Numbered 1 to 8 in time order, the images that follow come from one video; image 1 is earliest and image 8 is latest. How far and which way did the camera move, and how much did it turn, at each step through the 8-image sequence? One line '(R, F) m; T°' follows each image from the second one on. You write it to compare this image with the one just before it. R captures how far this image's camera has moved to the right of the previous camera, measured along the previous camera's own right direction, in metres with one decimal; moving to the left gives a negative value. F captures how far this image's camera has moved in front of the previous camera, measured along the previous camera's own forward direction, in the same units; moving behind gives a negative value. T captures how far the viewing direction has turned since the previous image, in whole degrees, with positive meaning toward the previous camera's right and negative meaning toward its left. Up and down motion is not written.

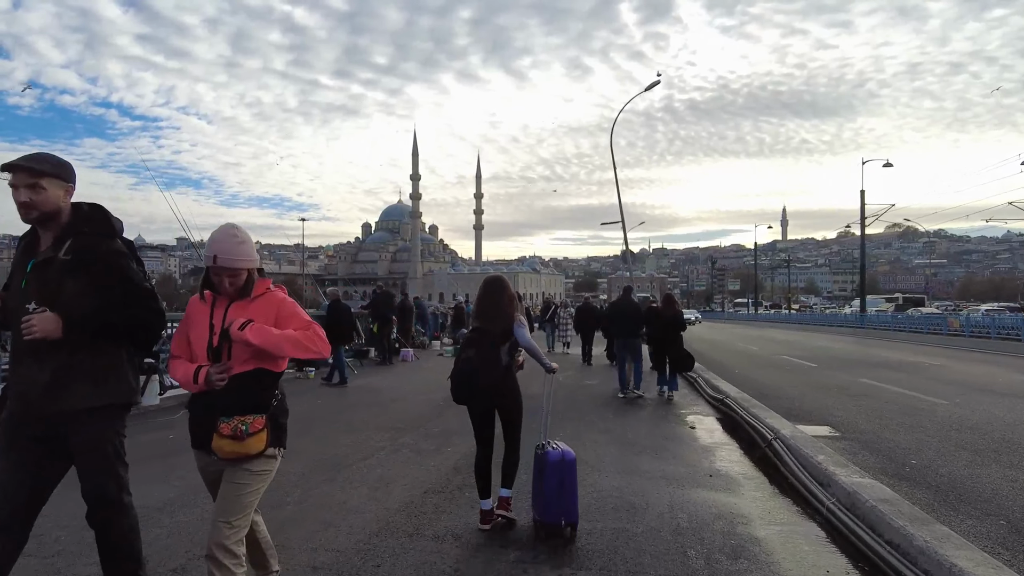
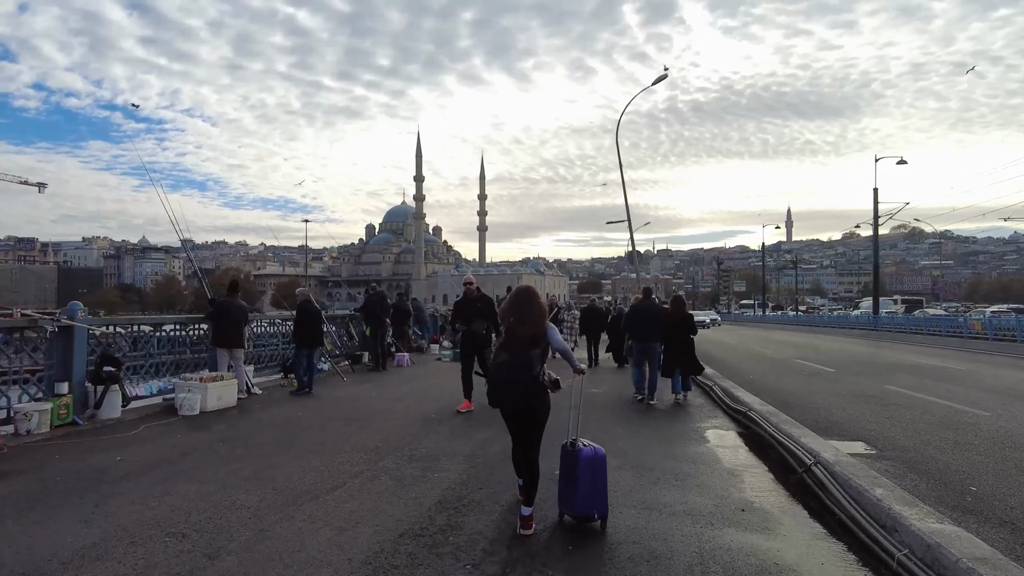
(+0.1, +0.9) m; 0°
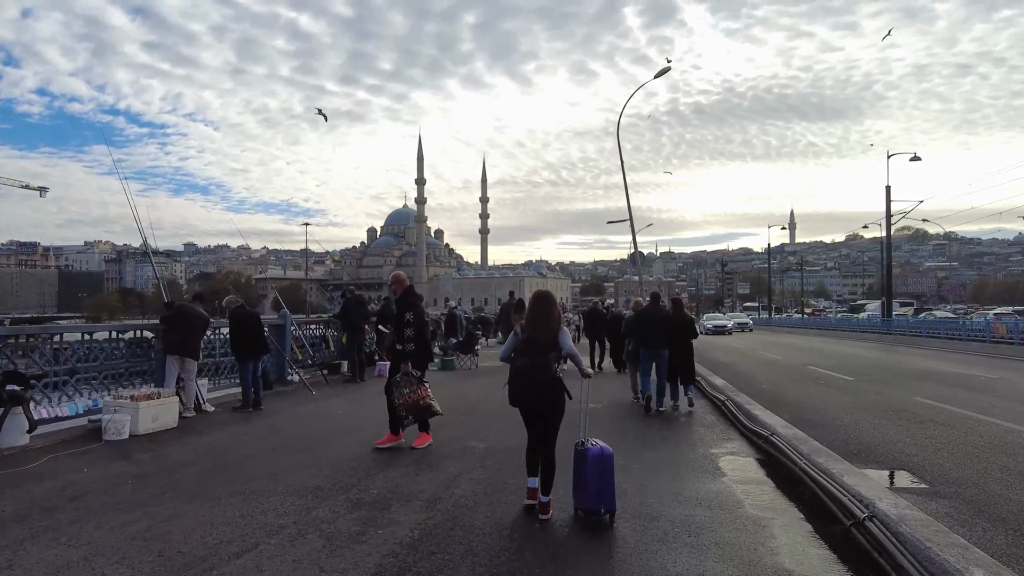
(+0.2, +1.2) m; 0°
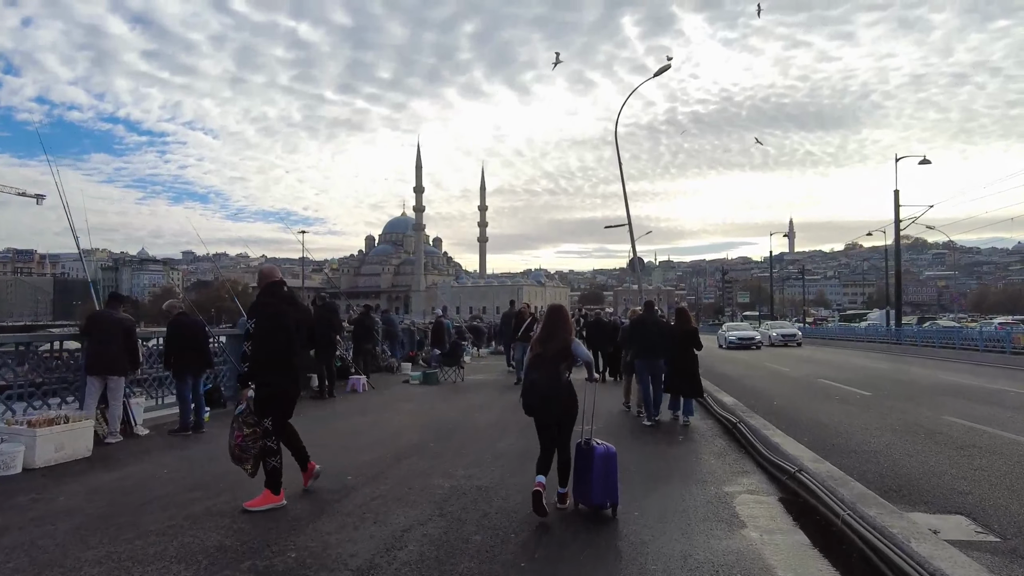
(+0.2, +1.2) m; 0°
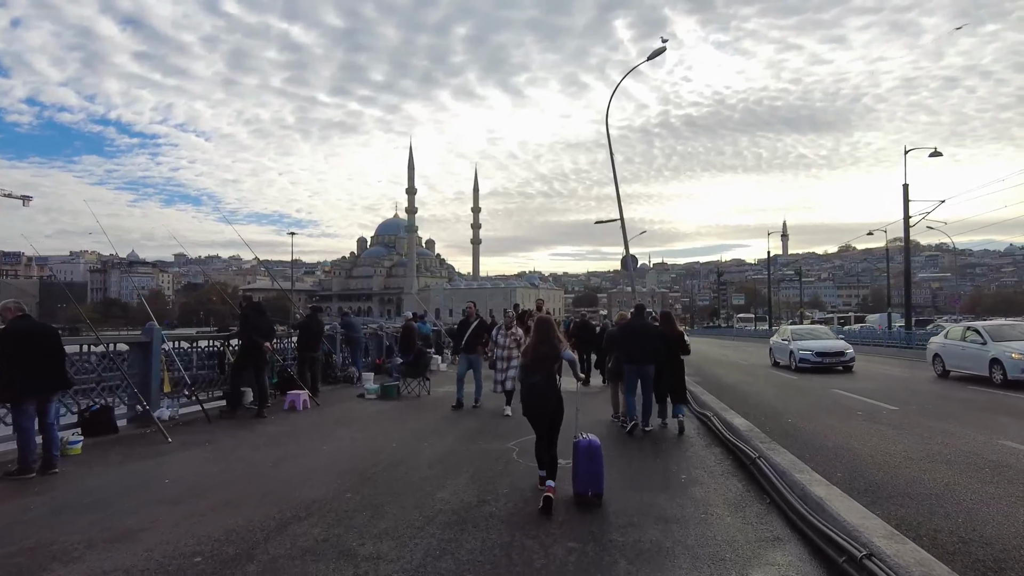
(+0.4, +1.9) m; +1°
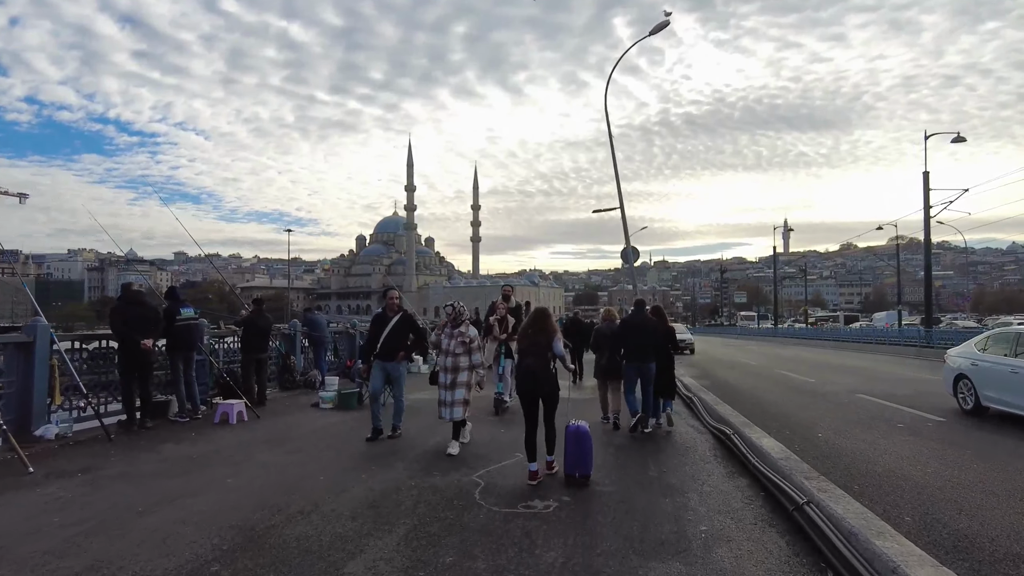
(+0.3, +1.8) m; 0°
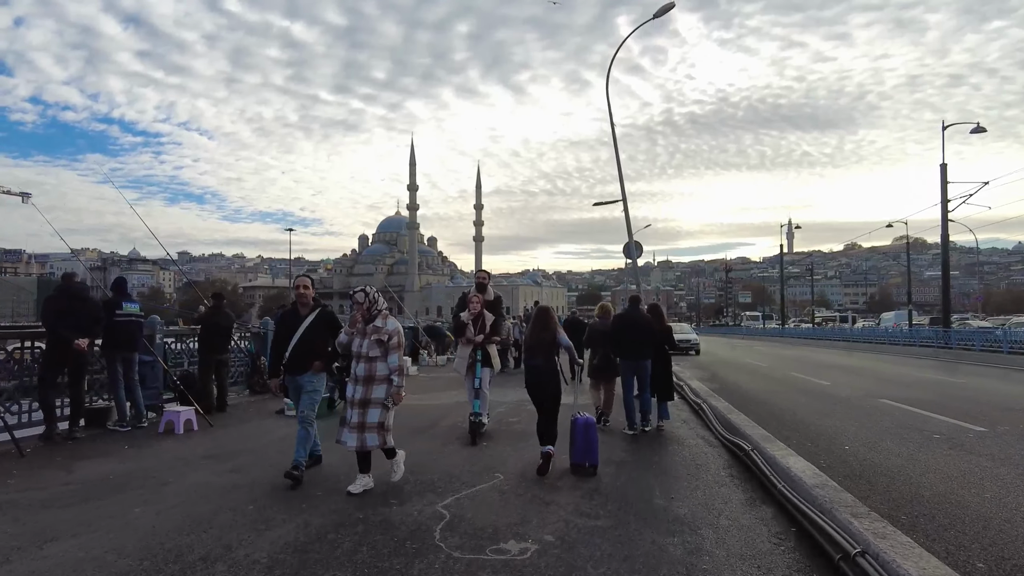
(+0.2, +1.1) m; 0°
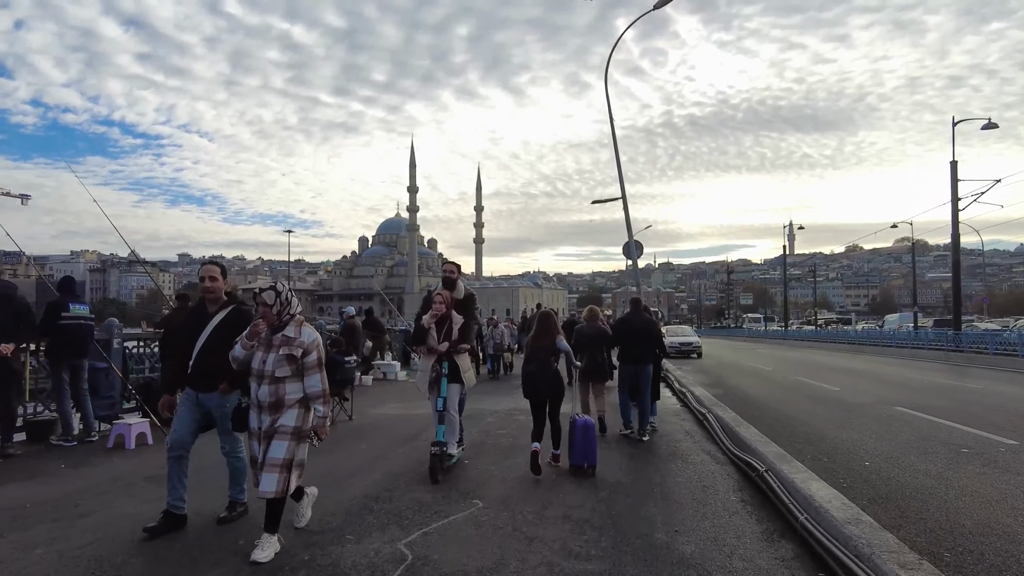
(+0.2, +0.7) m; 0°
